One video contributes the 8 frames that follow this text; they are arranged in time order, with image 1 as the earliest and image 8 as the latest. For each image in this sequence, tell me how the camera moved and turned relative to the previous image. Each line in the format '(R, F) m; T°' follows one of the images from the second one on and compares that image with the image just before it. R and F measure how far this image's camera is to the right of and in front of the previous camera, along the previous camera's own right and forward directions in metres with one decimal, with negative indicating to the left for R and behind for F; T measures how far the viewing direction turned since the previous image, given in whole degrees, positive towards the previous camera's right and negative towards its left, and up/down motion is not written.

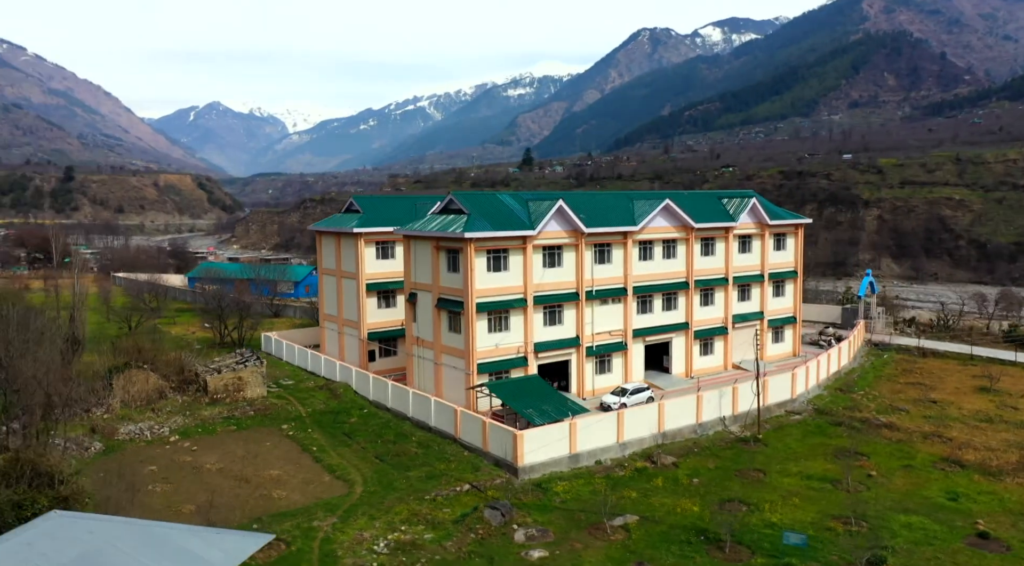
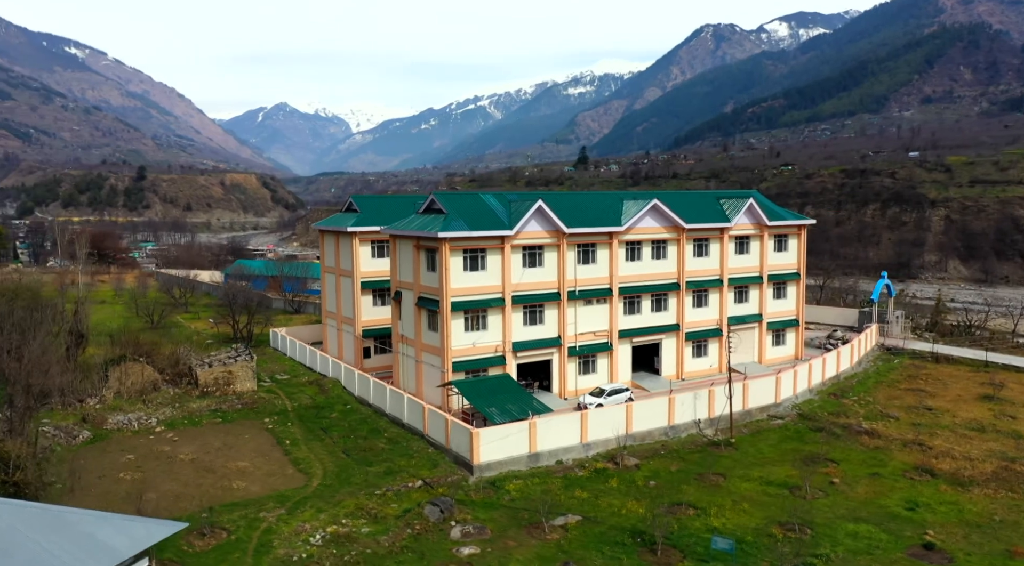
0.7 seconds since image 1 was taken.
(+3.0, -0.1) m; -4°
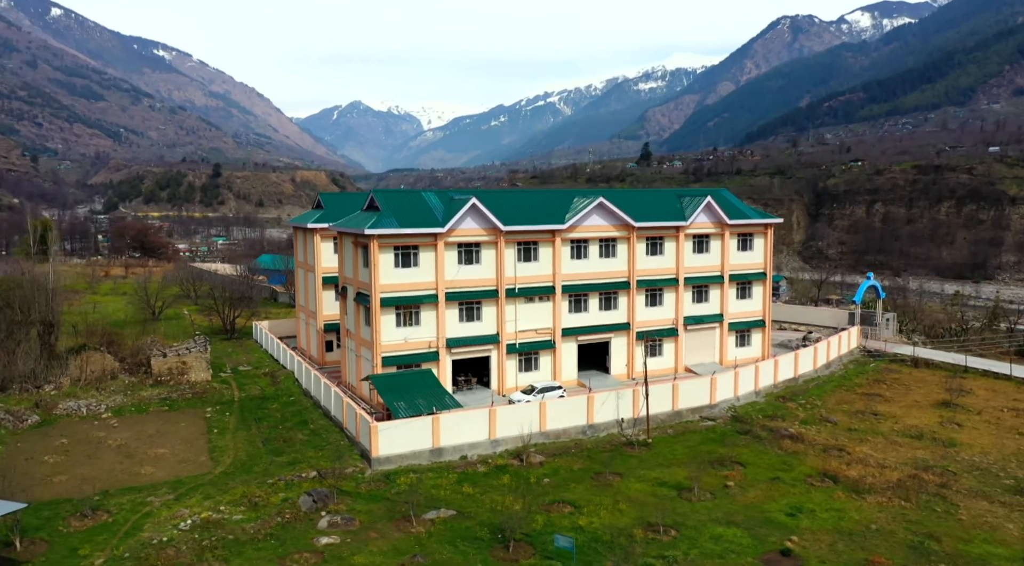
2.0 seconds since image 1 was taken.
(+5.1, 0.0) m; -4°
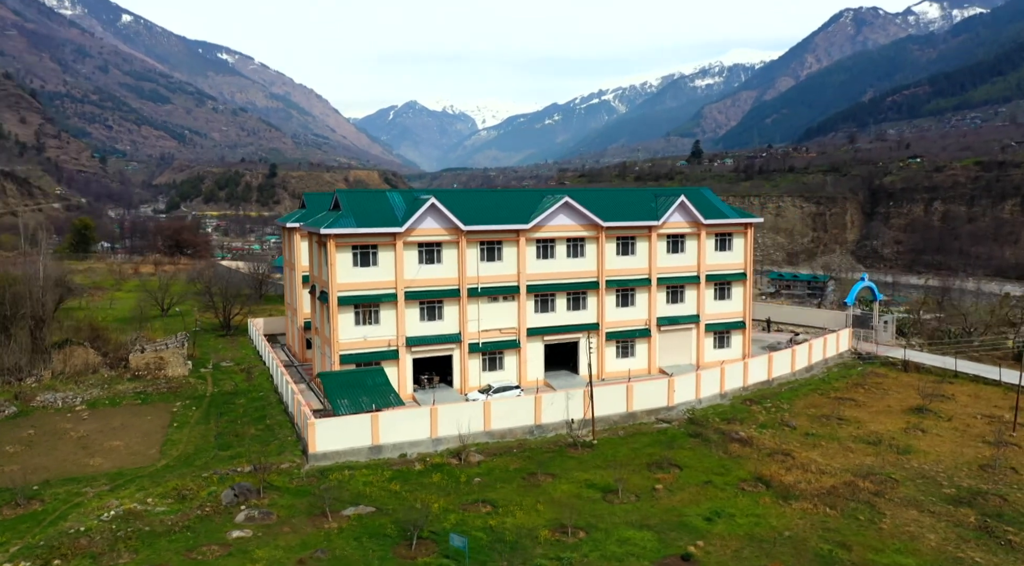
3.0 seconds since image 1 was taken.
(+3.6, 0.0) m; -3°
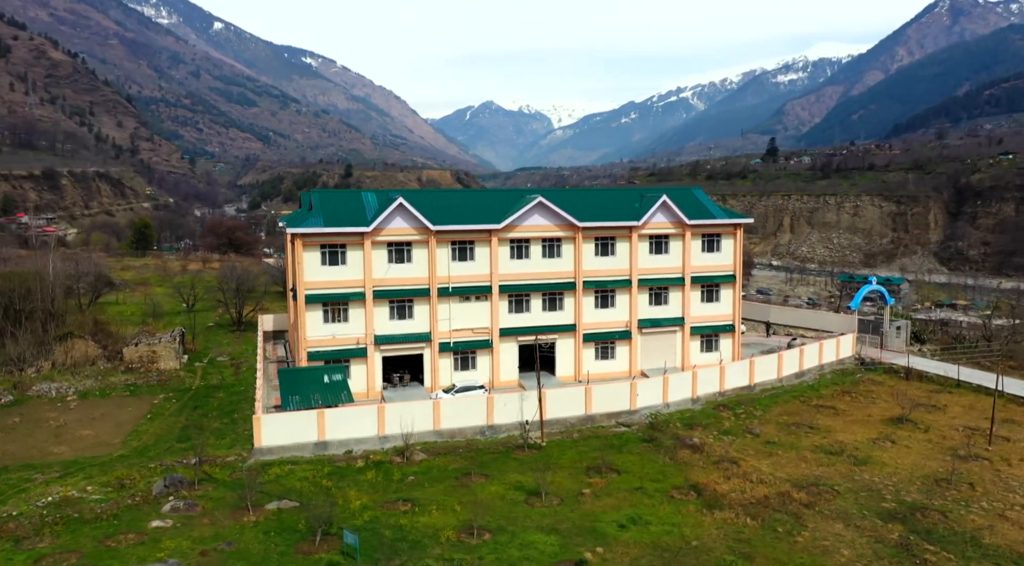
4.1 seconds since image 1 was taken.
(+4.1, +0.2) m; -5°
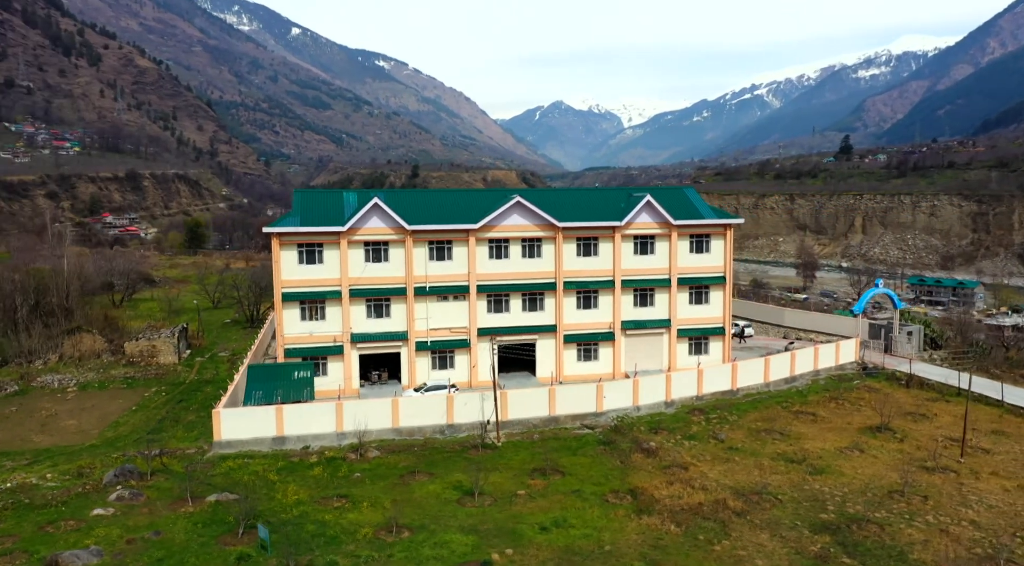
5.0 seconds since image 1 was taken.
(+3.7, +0.2) m; -5°
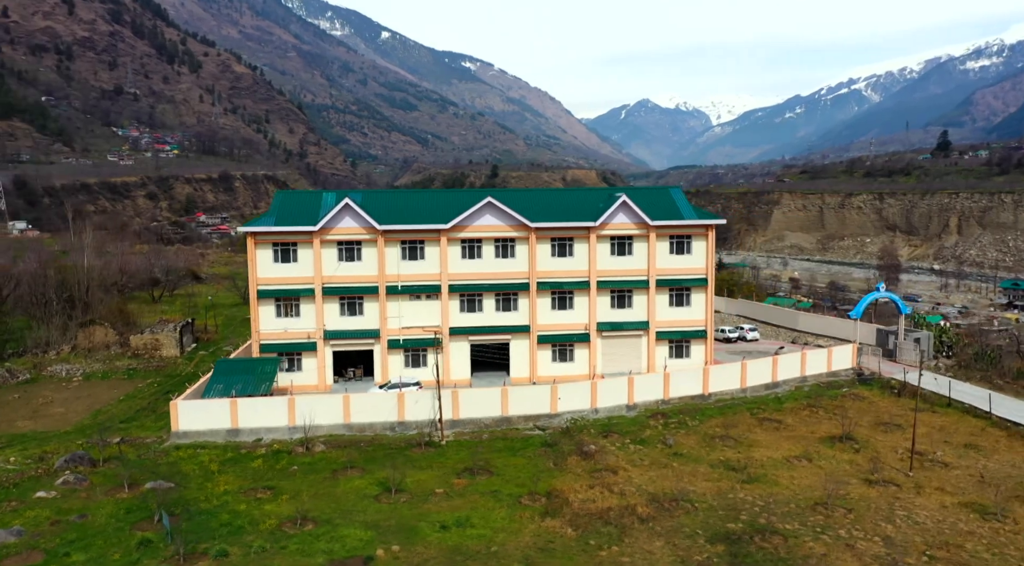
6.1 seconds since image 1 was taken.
(+4.6, +0.1) m; -6°
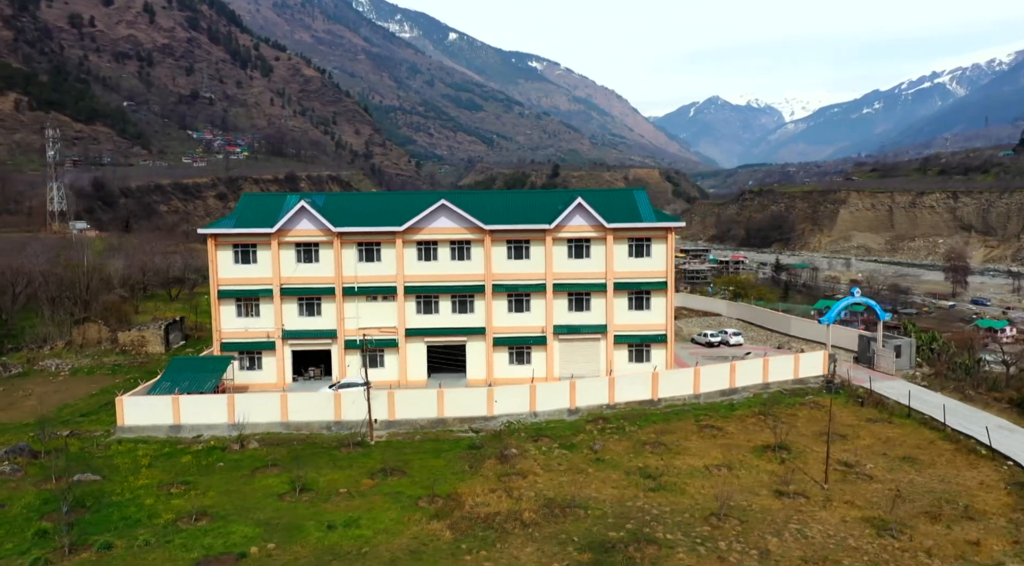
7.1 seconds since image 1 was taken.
(+4.6, +0.1) m; -4°
